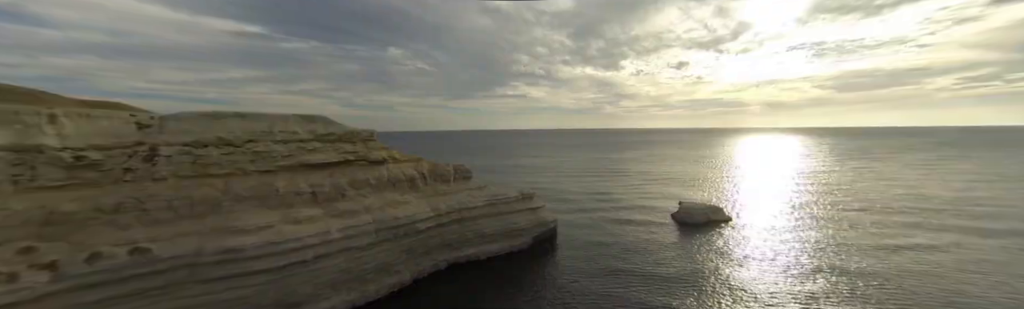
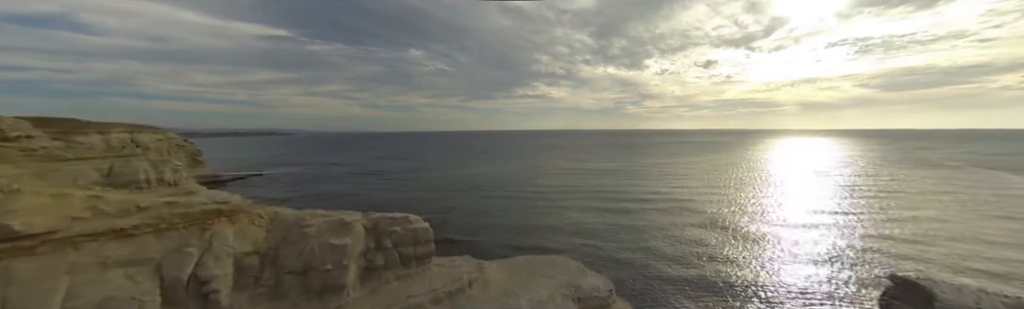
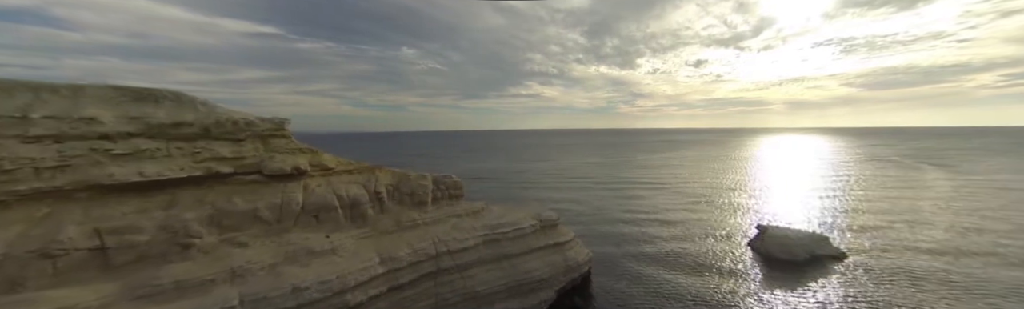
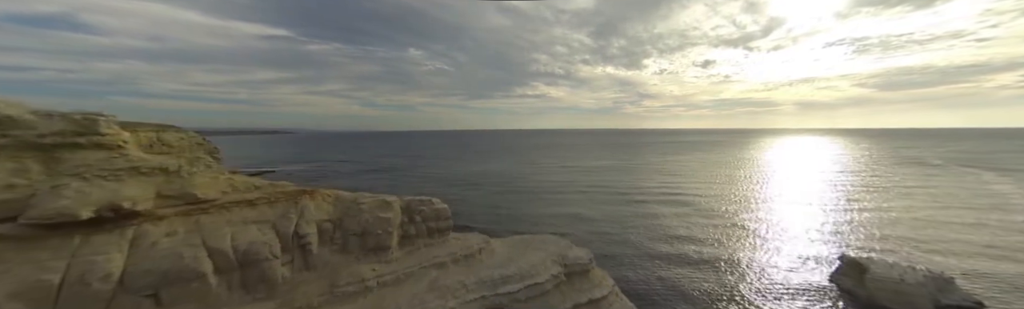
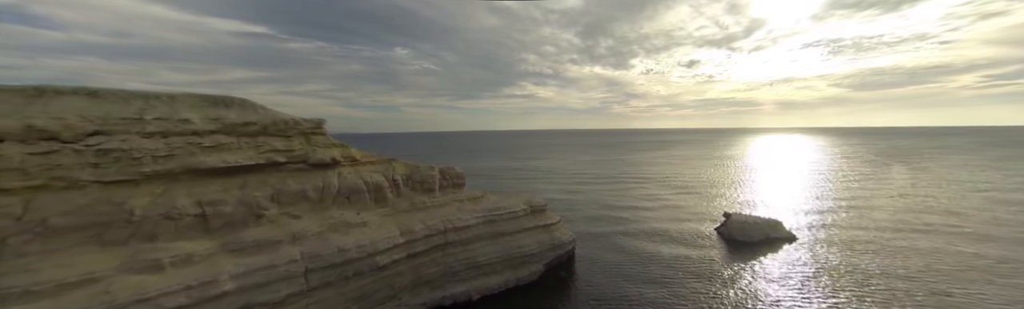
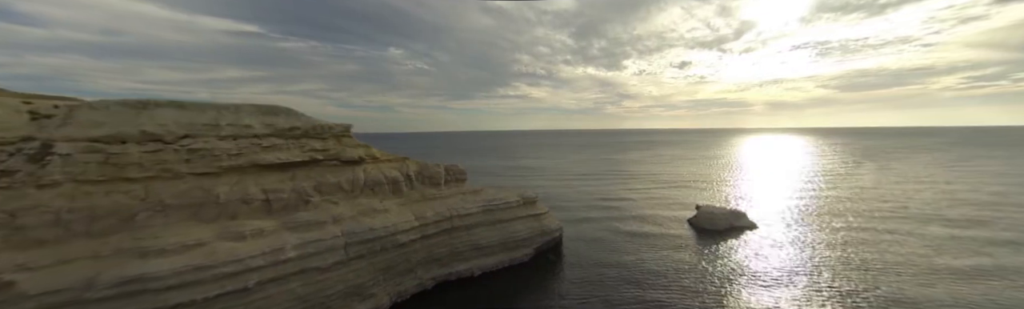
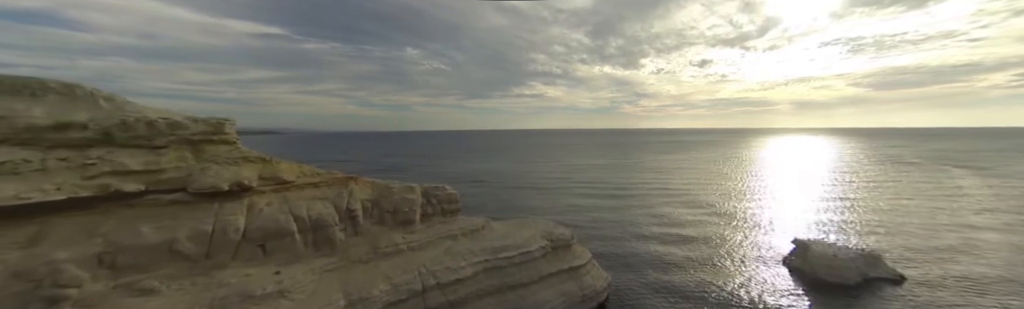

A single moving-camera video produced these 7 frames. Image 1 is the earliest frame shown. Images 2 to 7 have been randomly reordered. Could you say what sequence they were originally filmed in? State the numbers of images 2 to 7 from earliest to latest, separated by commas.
6, 5, 3, 7, 4, 2
